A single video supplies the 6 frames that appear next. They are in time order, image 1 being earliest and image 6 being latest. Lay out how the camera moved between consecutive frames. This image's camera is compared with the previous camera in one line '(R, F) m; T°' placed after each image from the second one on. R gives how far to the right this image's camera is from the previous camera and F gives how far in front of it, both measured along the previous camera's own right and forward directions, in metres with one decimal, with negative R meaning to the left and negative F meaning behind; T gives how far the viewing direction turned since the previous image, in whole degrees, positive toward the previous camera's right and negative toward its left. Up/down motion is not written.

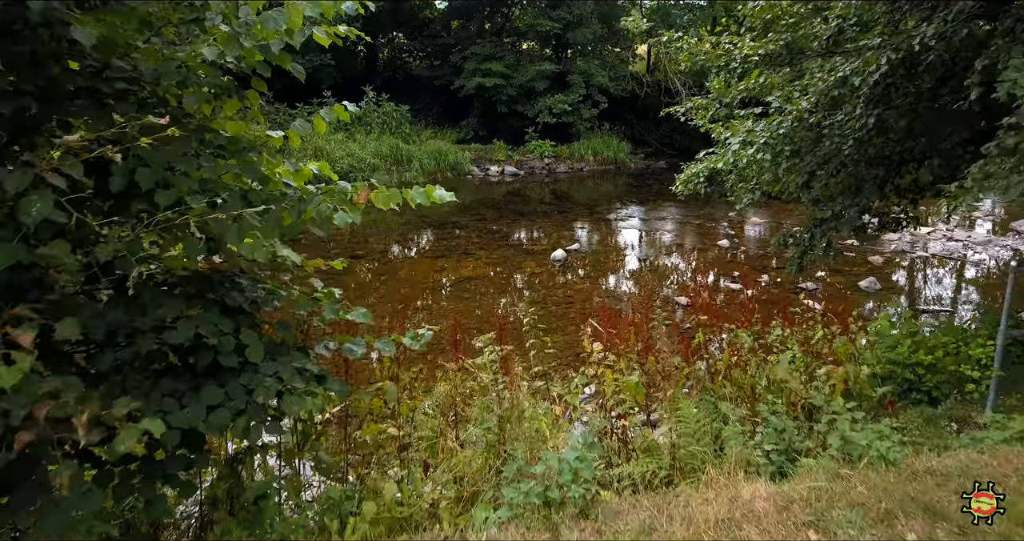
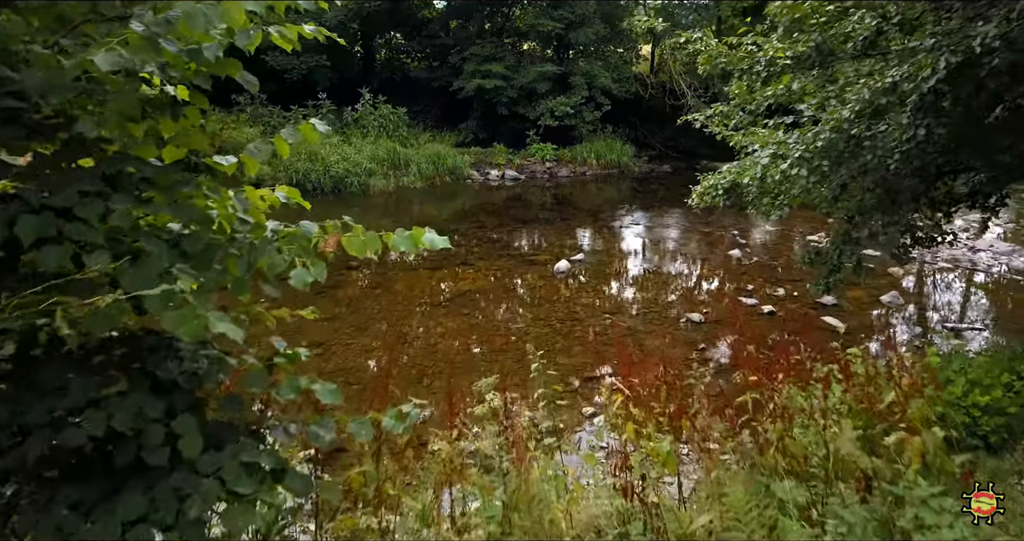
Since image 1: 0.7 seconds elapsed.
(0.0, +0.3) m; 0°
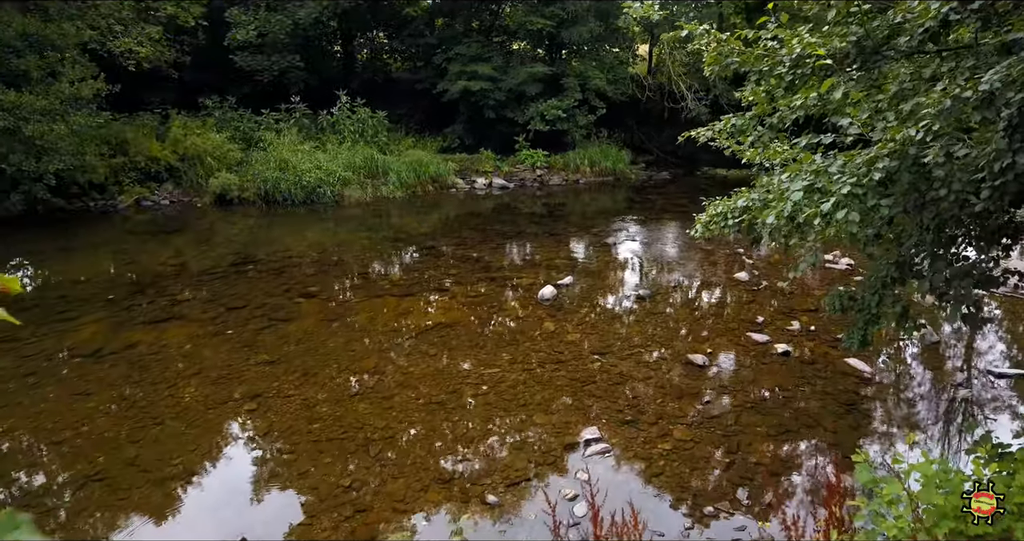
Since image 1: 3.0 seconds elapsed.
(+0.2, +0.8) m; 0°
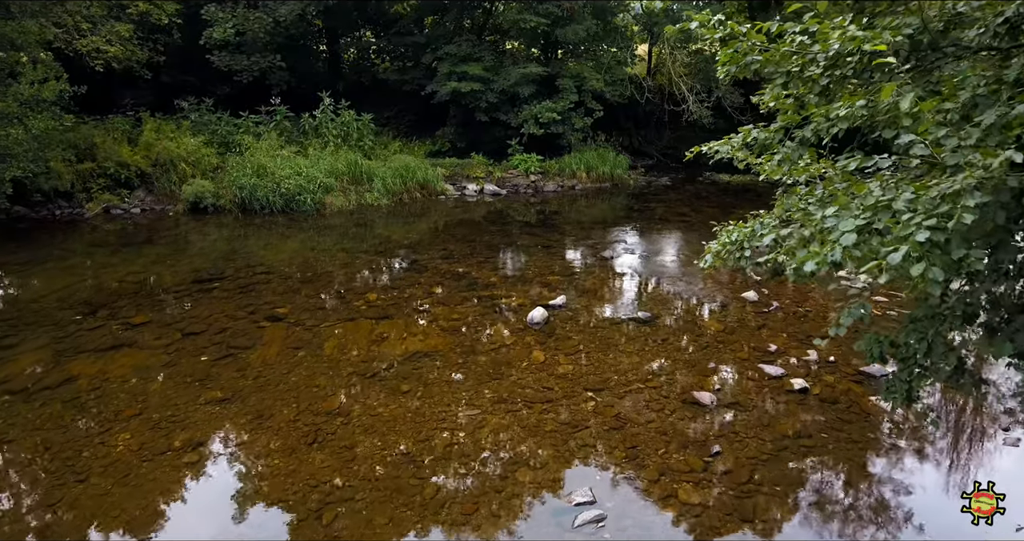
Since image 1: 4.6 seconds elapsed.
(+0.1, +0.6) m; 0°
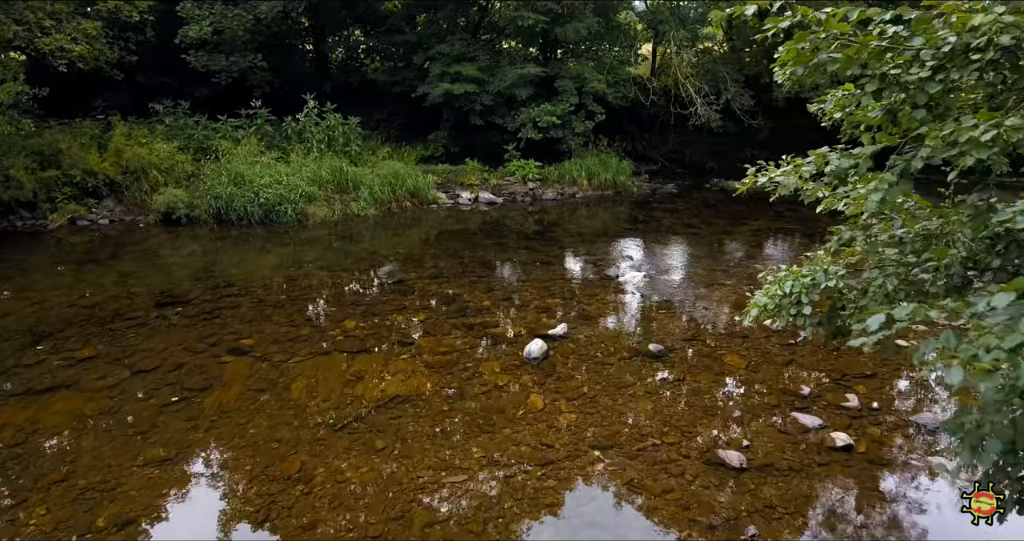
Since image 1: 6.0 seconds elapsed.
(0.0, +0.7) m; 0°
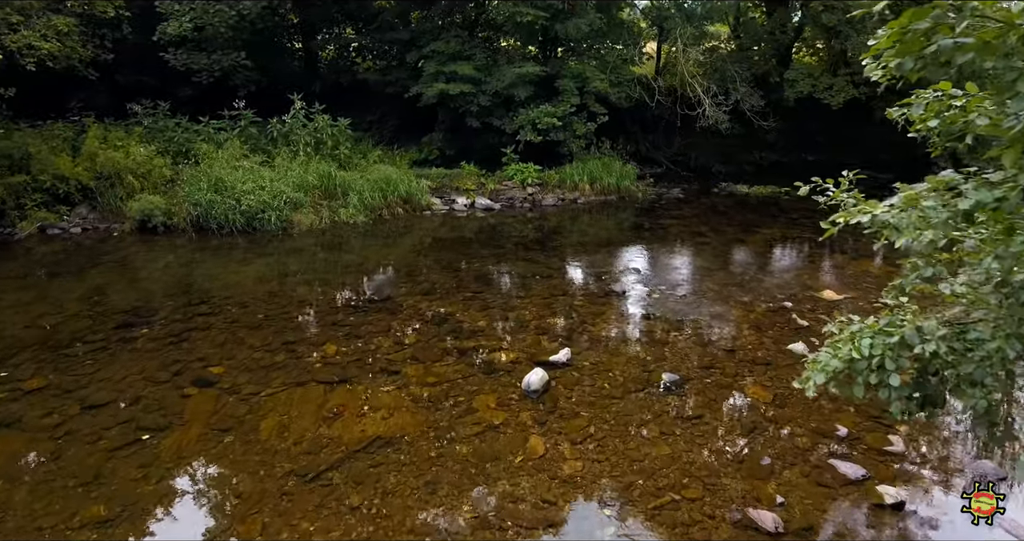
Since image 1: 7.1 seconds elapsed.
(0.0, +0.5) m; 0°
